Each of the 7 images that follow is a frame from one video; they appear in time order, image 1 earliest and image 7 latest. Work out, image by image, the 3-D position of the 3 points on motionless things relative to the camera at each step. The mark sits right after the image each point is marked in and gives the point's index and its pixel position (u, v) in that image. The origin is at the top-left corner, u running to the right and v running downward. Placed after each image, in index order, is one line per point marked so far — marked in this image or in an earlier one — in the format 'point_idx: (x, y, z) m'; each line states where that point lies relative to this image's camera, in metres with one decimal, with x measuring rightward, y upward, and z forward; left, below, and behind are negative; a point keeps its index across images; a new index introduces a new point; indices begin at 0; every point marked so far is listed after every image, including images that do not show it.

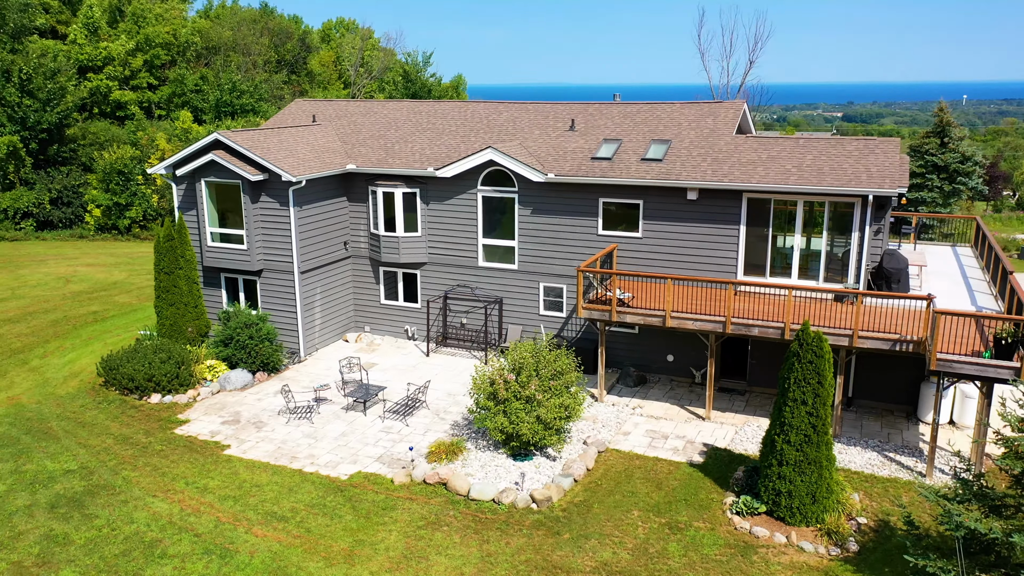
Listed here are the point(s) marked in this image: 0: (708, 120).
0: (+4.7, +4.0, +19.9) m
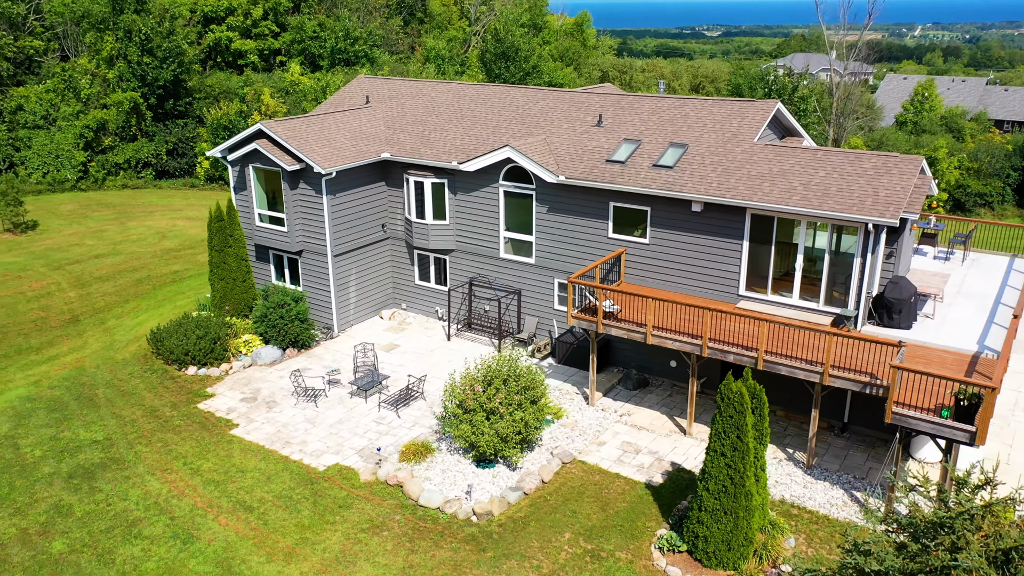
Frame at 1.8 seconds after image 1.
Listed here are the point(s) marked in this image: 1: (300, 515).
0: (+5.1, +3.8, +19.2) m
1: (-3.6, -3.8, +14.1) m
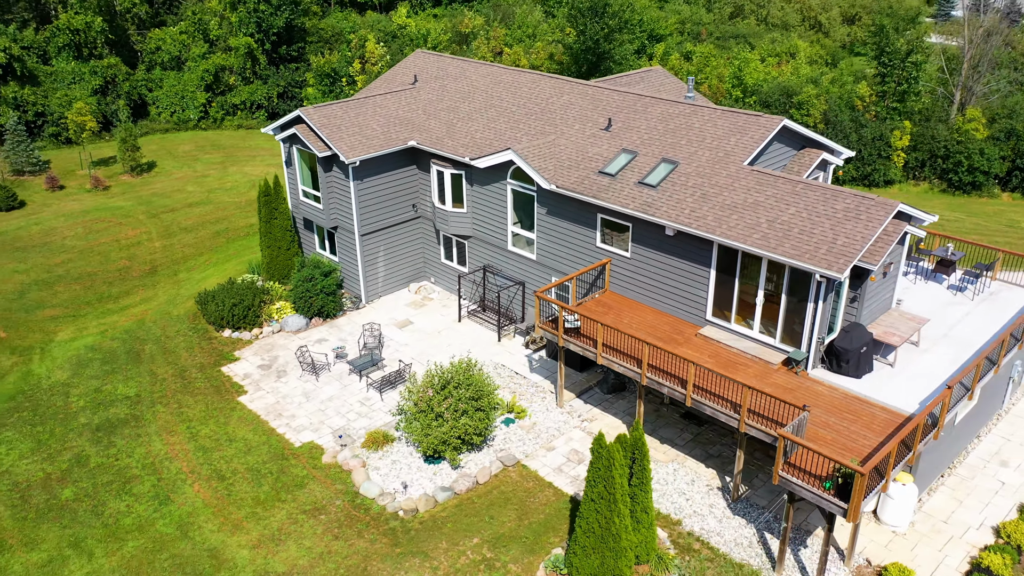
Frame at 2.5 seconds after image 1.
0: (+5.0, +3.4, +19.0) m
1: (-5.0, -4.0, +16.5) m
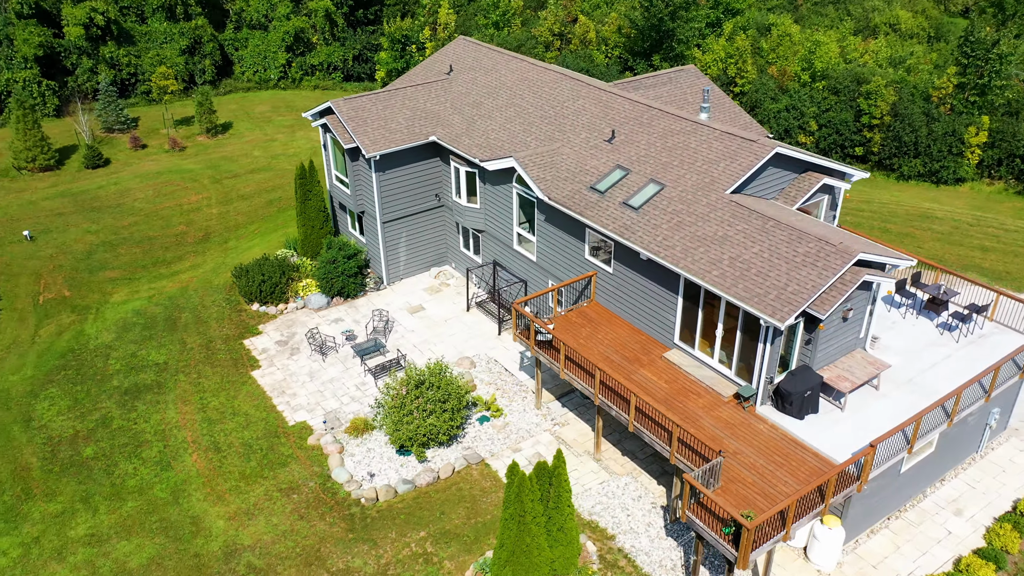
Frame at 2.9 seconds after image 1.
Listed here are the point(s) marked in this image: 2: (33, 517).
0: (+4.8, +2.8, +19.1) m
1: (-5.9, -3.9, +18.6) m
2: (-9.9, -4.7, +17.1) m
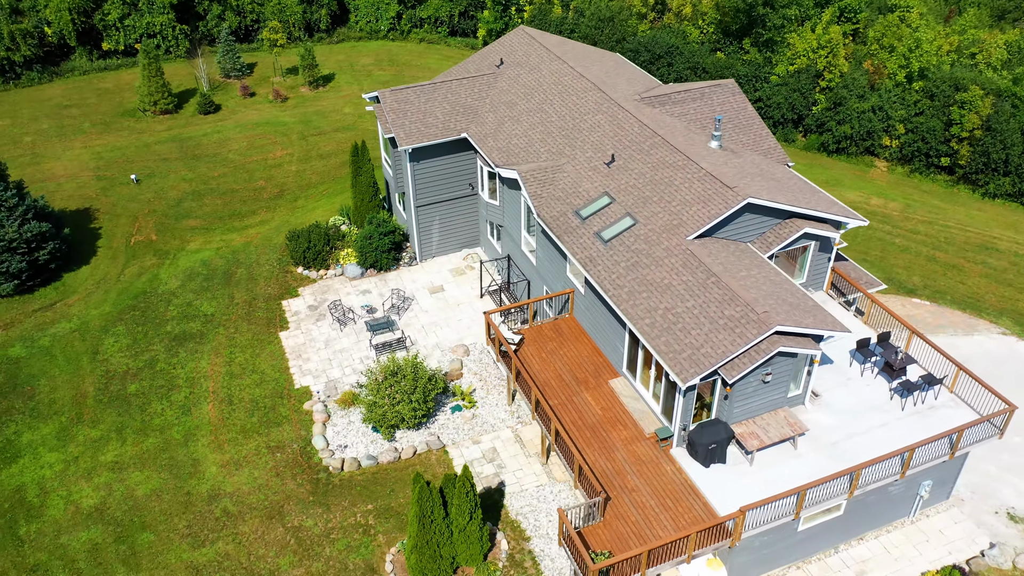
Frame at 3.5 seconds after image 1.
0: (+4.3, +1.9, +19.8) m
1: (-7.0, -3.5, +22.1) m
2: (-11.2, -3.9, +21.4) m
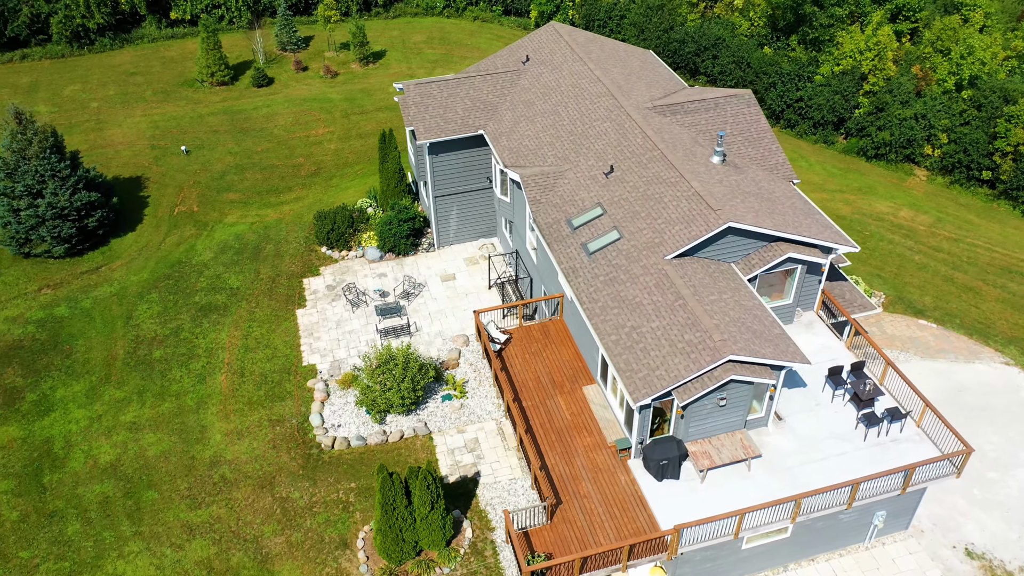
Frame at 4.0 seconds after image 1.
0: (+4.0, +1.5, +20.3) m
1: (-7.3, -3.0, +23.9) m
2: (-11.6, -3.1, +23.6) m
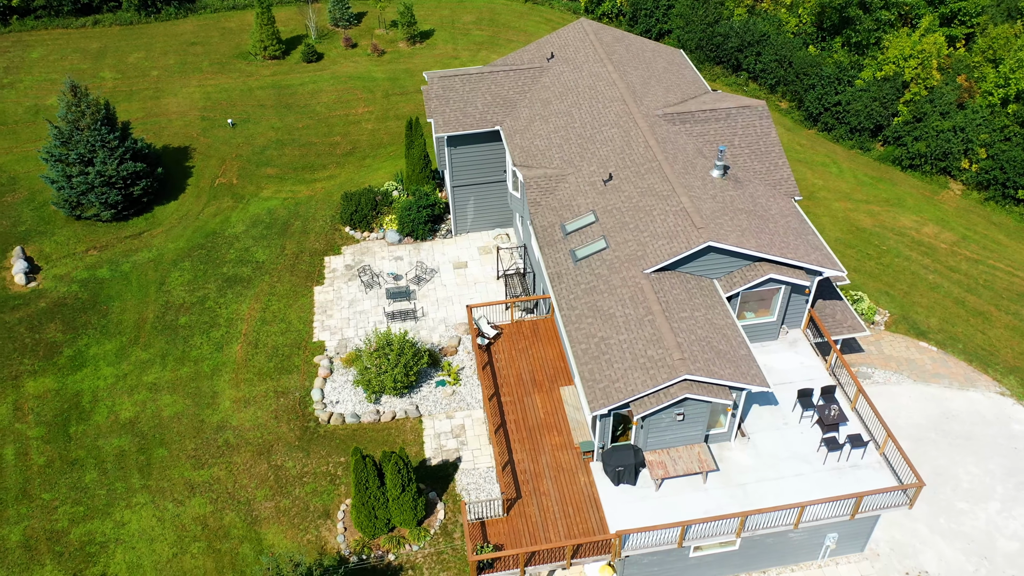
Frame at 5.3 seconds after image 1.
0: (+3.7, +1.2, +20.9) m
1: (-7.5, -2.3, +25.7) m
2: (-11.8, -2.2, +25.8) m
